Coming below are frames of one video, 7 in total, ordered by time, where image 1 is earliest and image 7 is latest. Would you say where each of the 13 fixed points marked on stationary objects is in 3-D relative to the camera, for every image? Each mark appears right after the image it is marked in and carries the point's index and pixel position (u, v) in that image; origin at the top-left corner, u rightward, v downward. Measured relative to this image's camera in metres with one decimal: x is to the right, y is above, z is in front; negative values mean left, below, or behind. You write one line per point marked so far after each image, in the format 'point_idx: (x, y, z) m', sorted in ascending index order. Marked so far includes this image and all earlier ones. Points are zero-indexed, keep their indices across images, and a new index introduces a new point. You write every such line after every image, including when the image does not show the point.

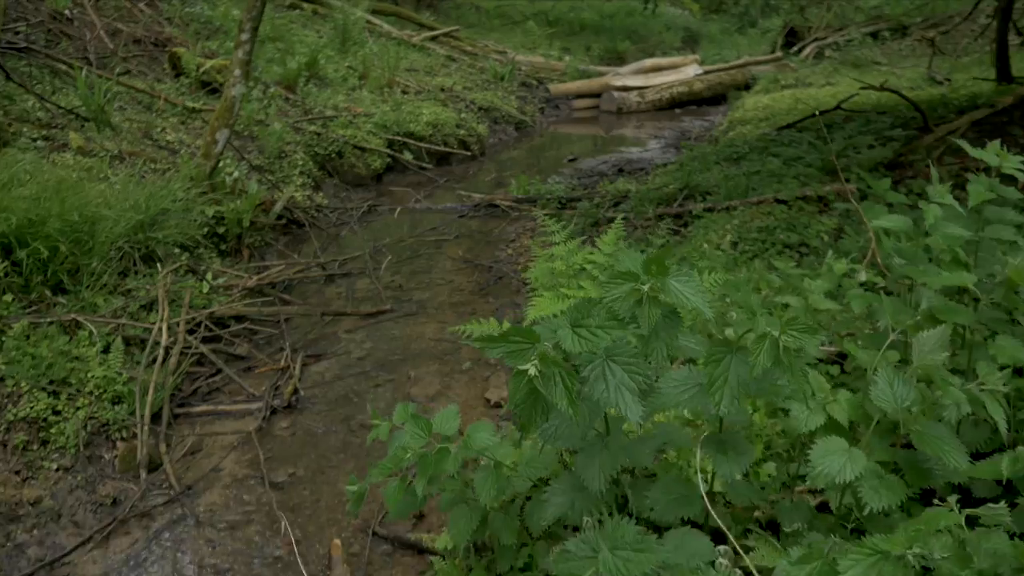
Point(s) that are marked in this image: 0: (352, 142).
0: (-2.1, +1.9, +9.5) m
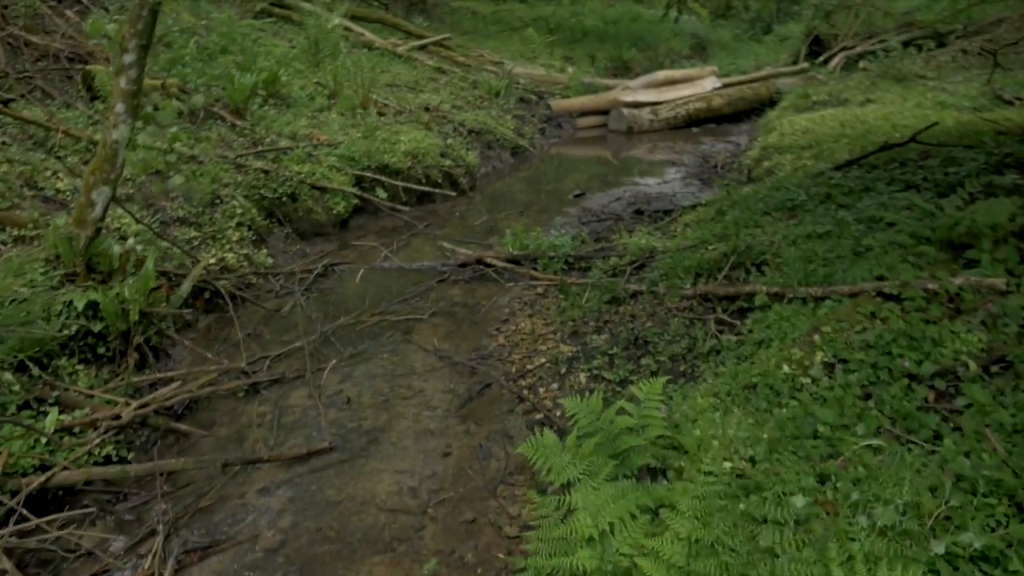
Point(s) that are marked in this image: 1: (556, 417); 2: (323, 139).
0: (-2.2, +1.1, +7.7) m
1: (+0.3, -0.8, +4.5) m
2: (-2.3, +1.8, +8.8) m
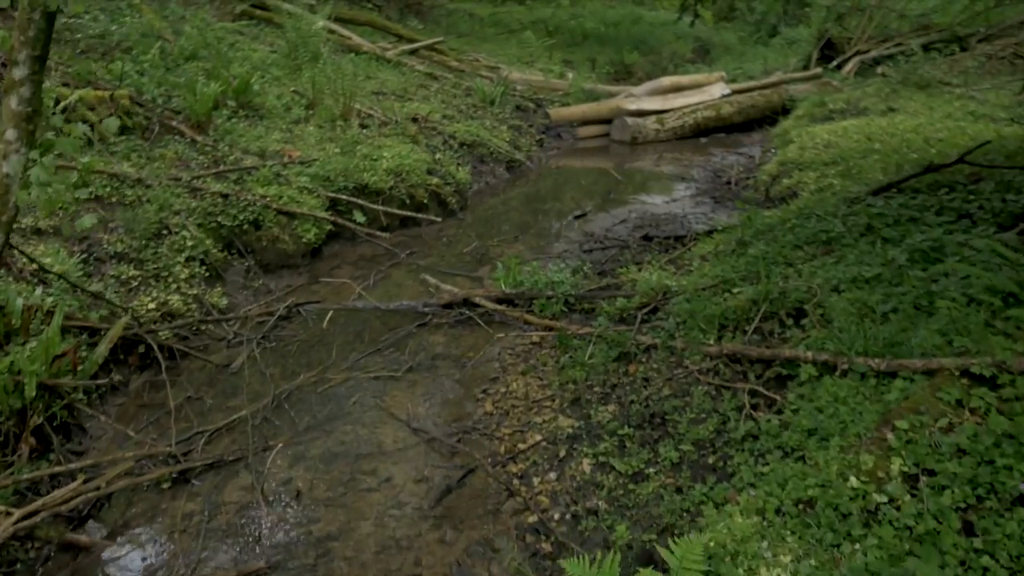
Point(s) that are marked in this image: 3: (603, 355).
0: (-2.2, +0.8, +6.8) m
1: (+0.2, -1.2, +3.6) m
2: (-2.3, +1.4, +7.9) m
3: (+0.6, -0.4, +4.8) m
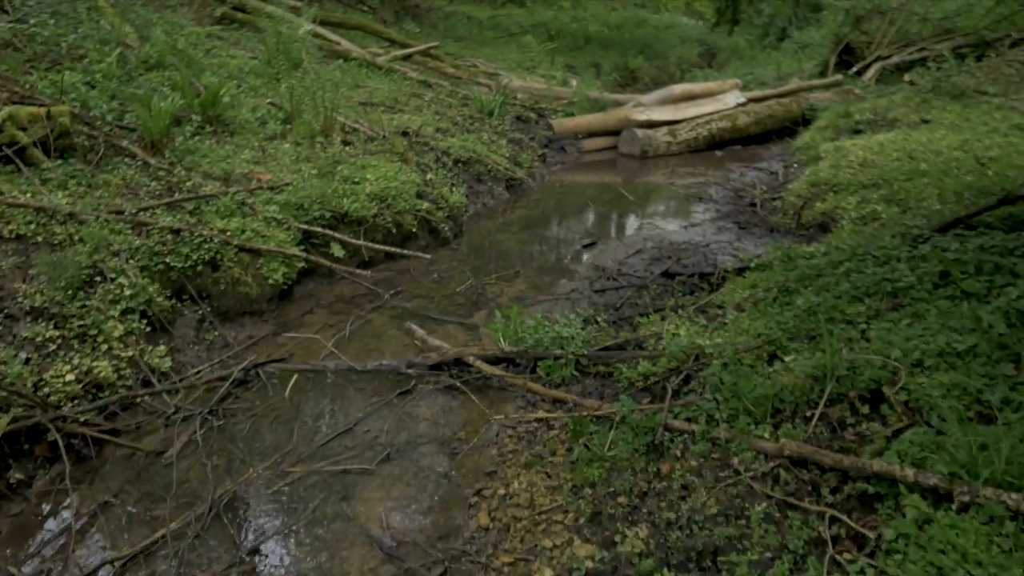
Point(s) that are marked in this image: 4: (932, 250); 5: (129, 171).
0: (-2.2, +0.4, +5.8) m
1: (+0.2, -1.5, +2.6) m
2: (-2.3, +1.0, +6.9) m
3: (+0.6, -0.8, +3.8) m
4: (+2.9, +0.2, +5.1) m
5: (-3.3, +1.0, +6.4) m
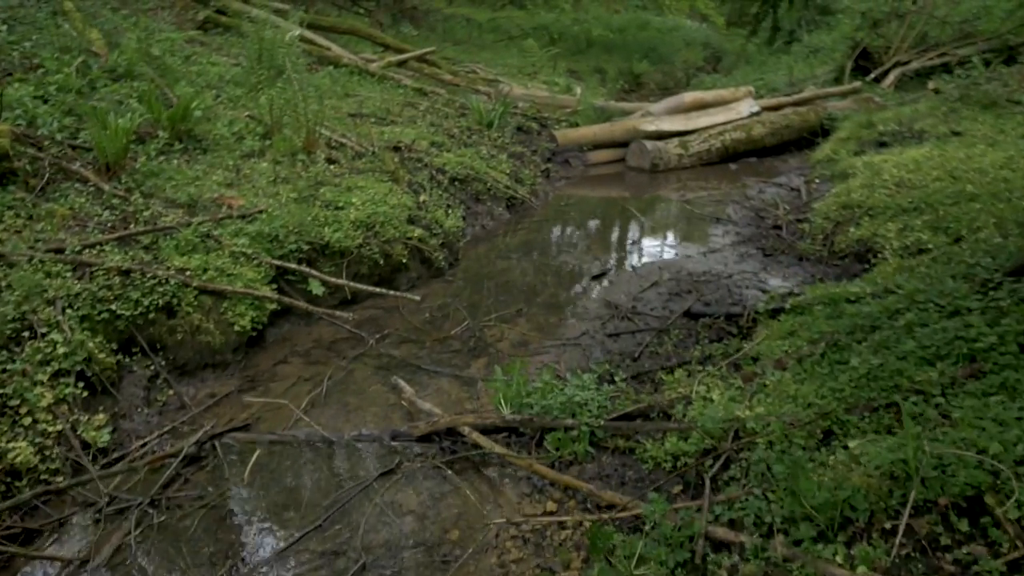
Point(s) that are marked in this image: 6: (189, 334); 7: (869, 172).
0: (-2.2, 0.0, +5.1) m
1: (+0.2, -1.9, +1.8) m
2: (-2.3, +0.7, +6.1) m
3: (+0.6, -1.2, +3.1) m
4: (+2.9, -0.1, +4.3) m
5: (-3.3, +0.7, +5.6) m
6: (-2.2, -0.3, +5.0) m
7: (+4.2, +1.4, +8.6) m
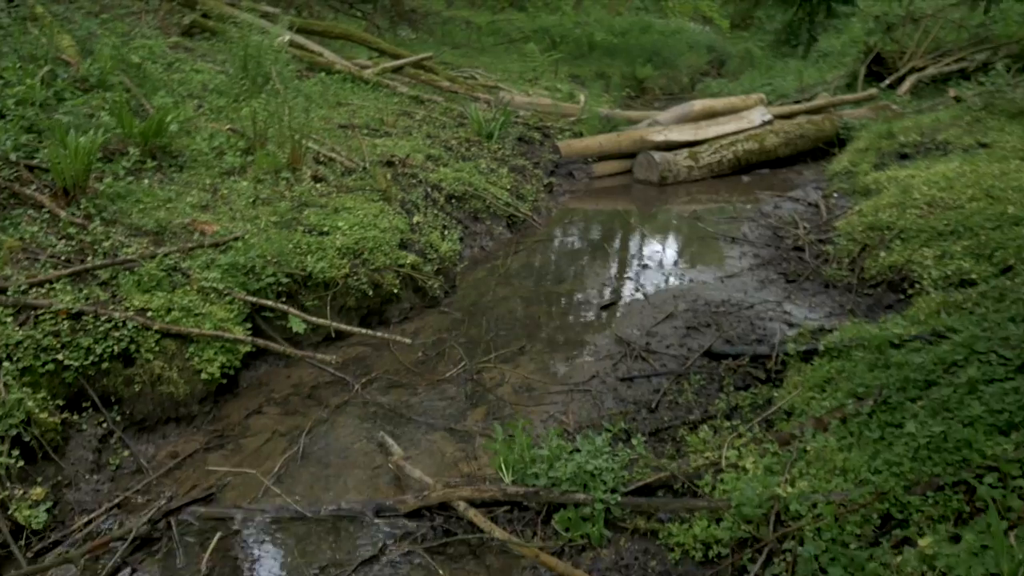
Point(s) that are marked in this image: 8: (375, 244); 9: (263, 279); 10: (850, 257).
0: (-2.2, -0.2, +4.5) m
1: (+0.2, -2.1, +1.3) m
2: (-2.3, +0.4, +5.6) m
3: (+0.6, -1.4, +2.5) m
4: (+2.9, -0.4, +3.7) m
5: (-3.3, +0.4, +5.0) m
6: (-2.2, -0.6, +4.4) m
7: (+4.2, +1.1, +8.0) m
8: (-1.1, +0.4, +6.1) m
9: (-1.8, +0.1, +5.3) m
10: (+3.2, +0.3, +7.0) m
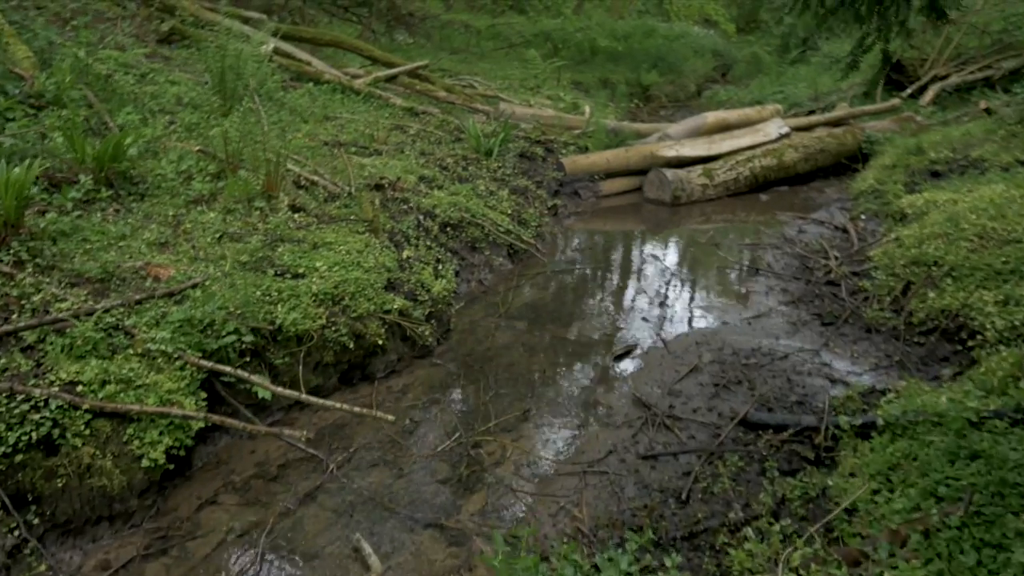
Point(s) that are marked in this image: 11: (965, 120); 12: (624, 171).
0: (-2.2, -0.6, +3.7) m
1: (+0.3, -2.5, +0.5) m
2: (-2.3, 0.0, +4.8) m
3: (+0.7, -1.8, +1.7) m
4: (+3.0, -0.7, +2.9) m
5: (-3.3, +0.1, +4.3) m
6: (-2.2, -0.9, +3.6) m
7: (+4.2, +0.7, +7.3) m
8: (-1.1, 0.0, +5.3) m
9: (-1.8, -0.3, +4.5) m
10: (+3.3, -0.1, +6.2) m
11: (+7.1, +2.6, +11.4) m
12: (+1.6, +1.6, +10.3) m
